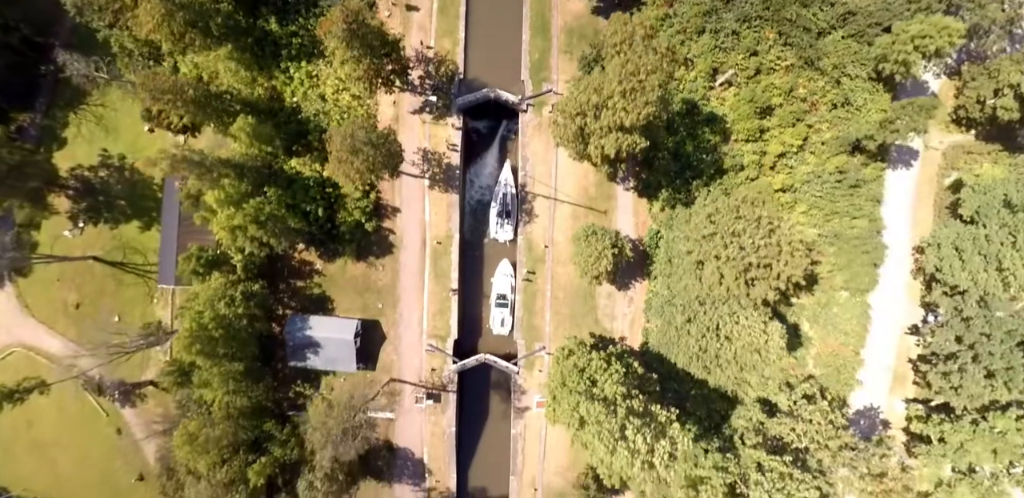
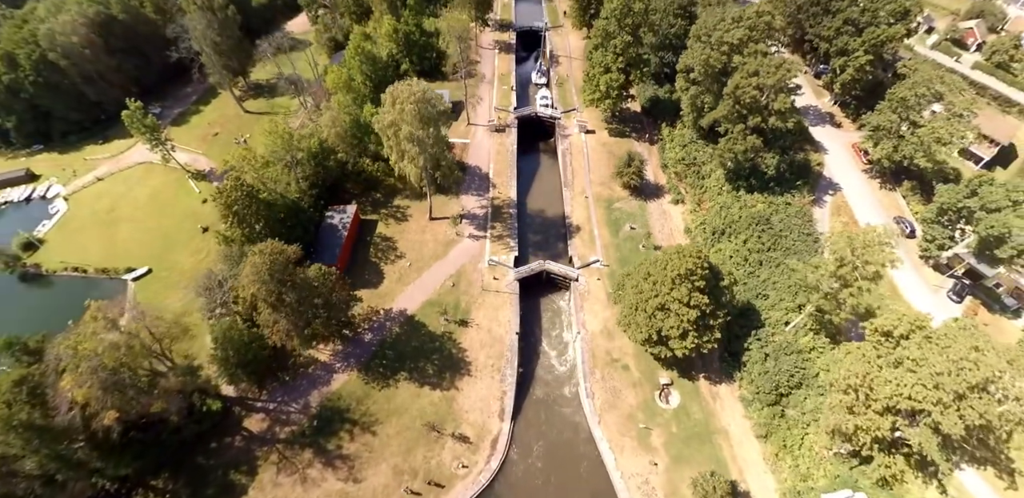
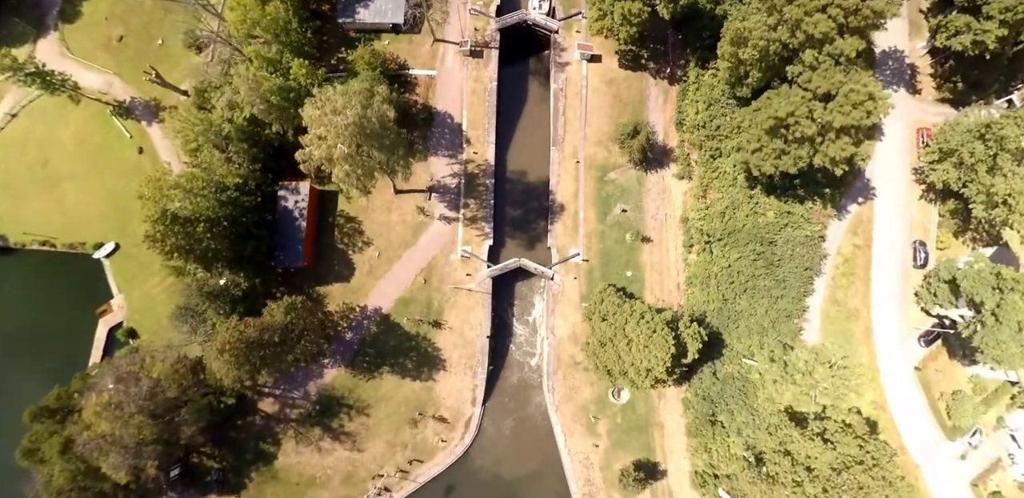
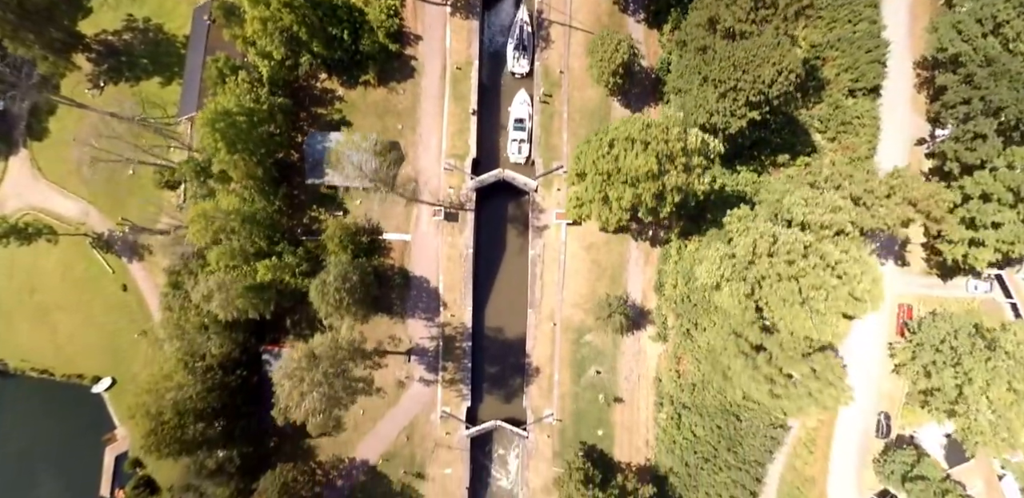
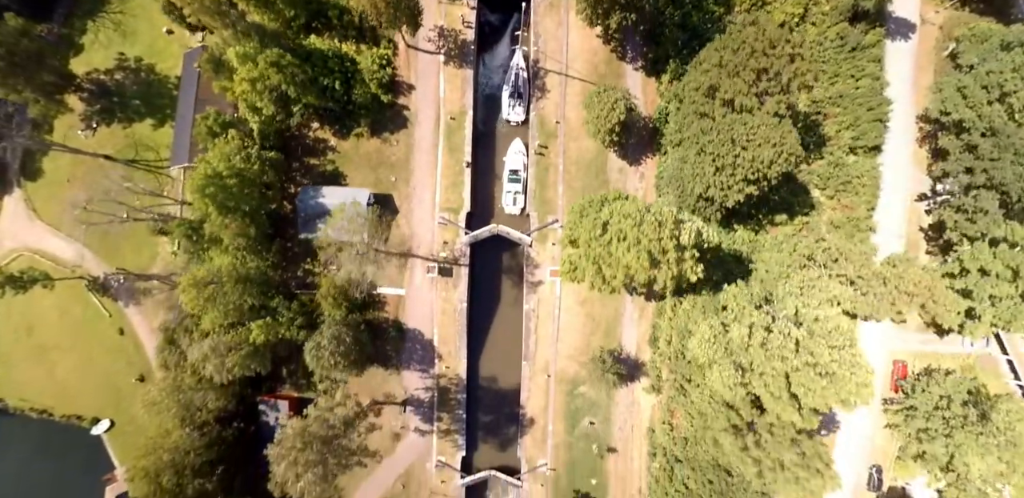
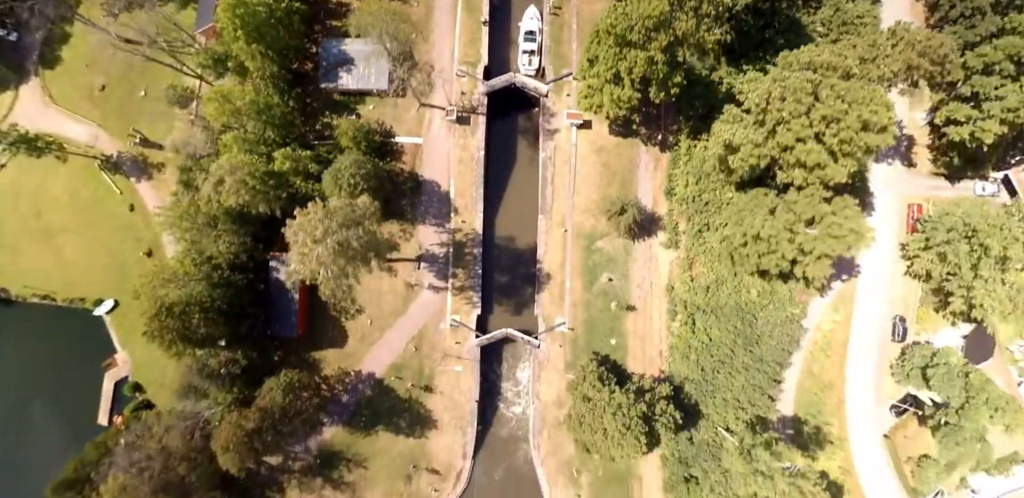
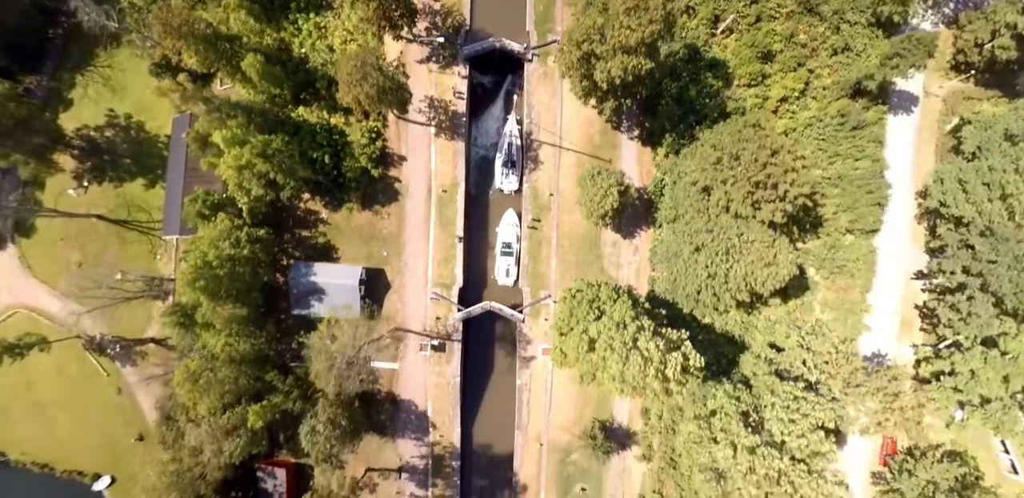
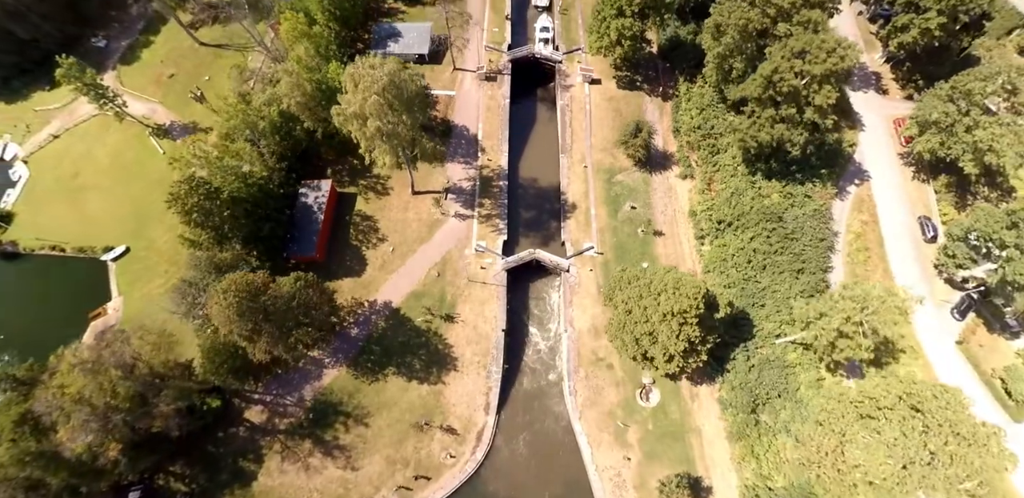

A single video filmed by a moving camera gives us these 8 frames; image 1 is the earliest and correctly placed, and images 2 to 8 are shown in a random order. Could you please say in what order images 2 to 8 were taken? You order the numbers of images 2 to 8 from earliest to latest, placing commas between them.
7, 5, 4, 6, 3, 8, 2
